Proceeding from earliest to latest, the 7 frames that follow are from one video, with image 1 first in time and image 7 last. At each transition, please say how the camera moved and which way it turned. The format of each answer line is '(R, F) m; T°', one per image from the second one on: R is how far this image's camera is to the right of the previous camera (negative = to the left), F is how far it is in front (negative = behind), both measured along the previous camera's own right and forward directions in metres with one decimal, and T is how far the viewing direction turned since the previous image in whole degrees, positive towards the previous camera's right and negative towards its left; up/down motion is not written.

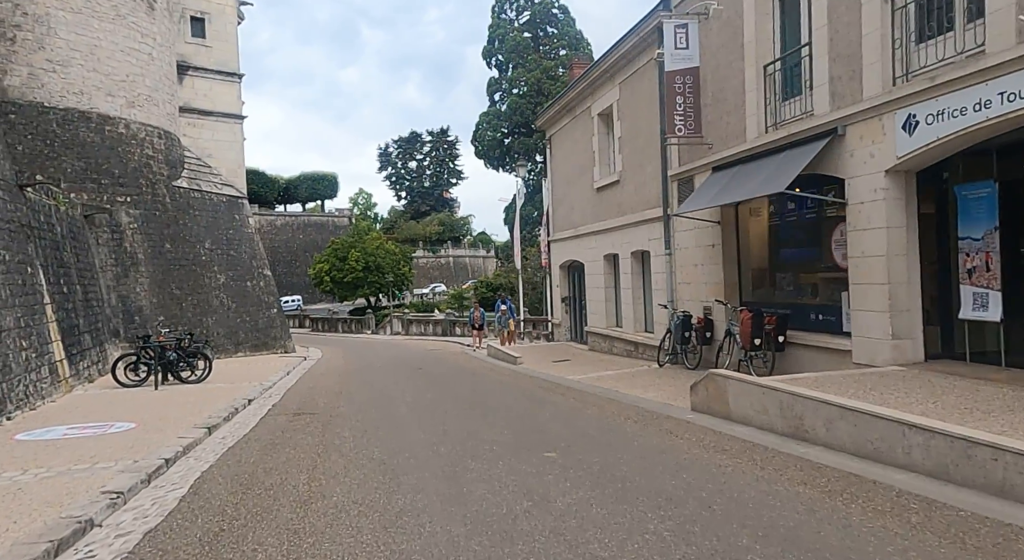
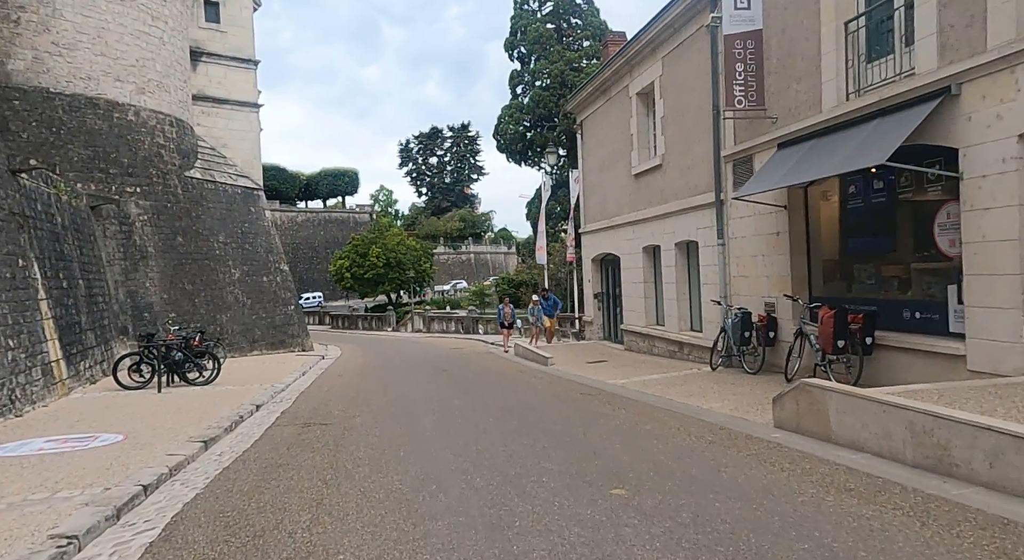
(-0.2, +1.3) m; -2°
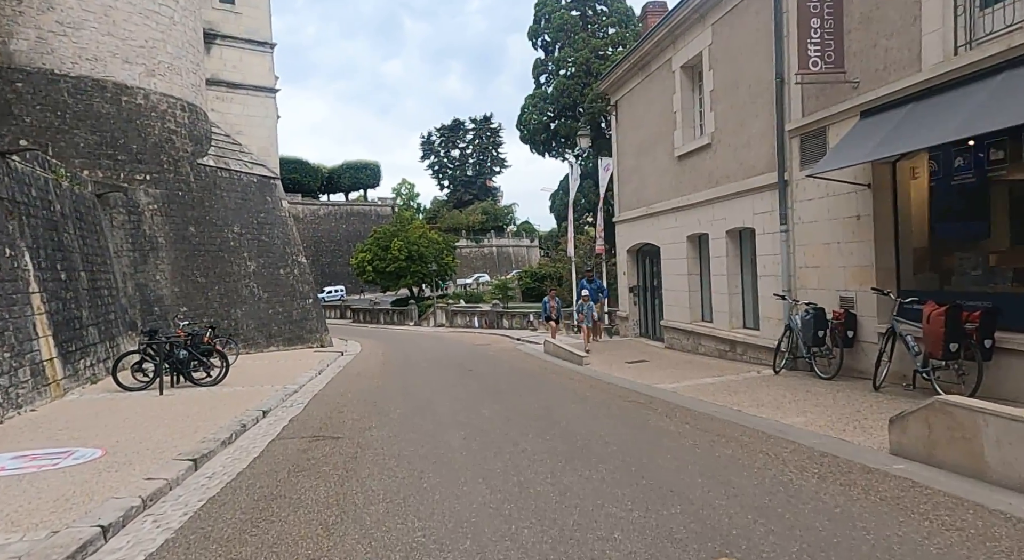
(-0.2, +1.3) m; -2°
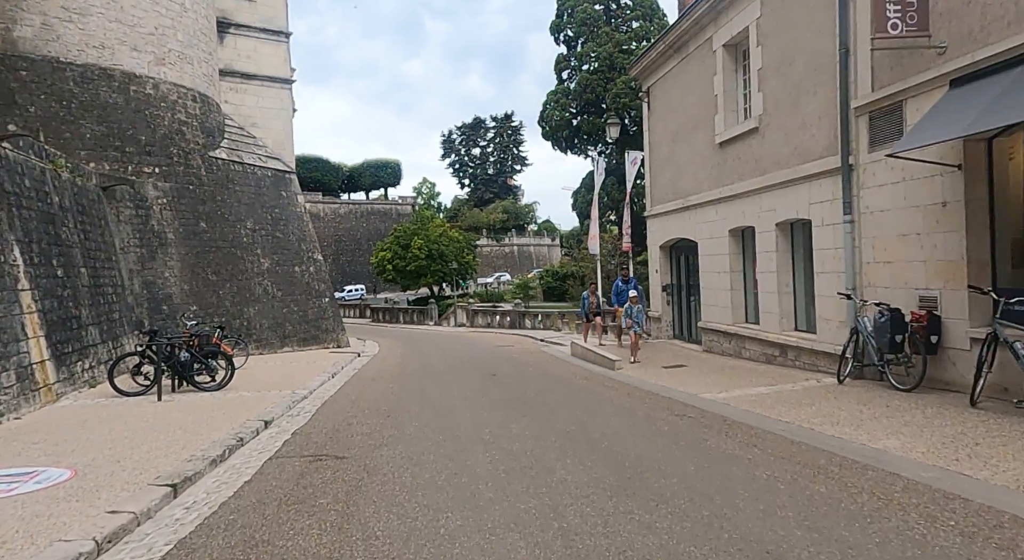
(-0.1, +1.1) m; -2°
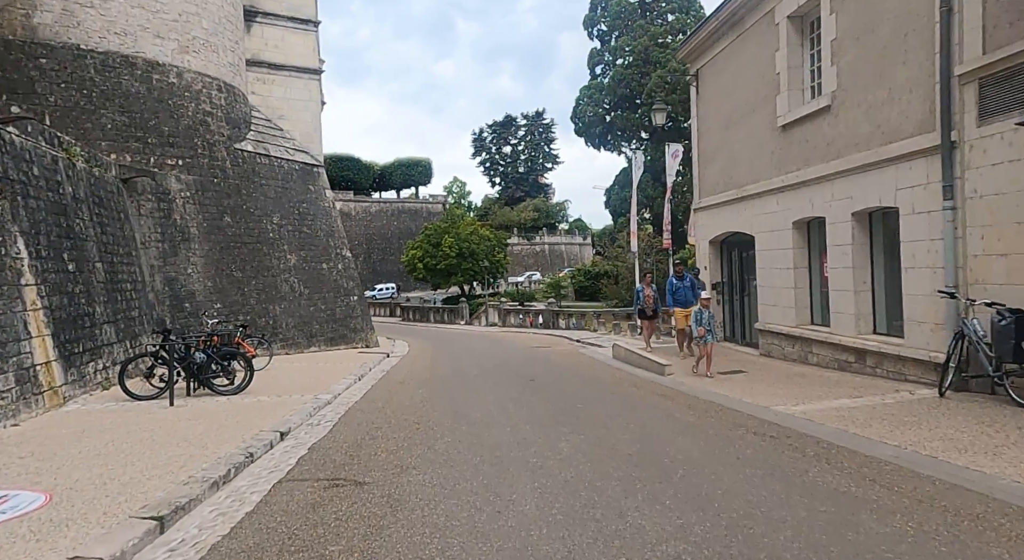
(-0.2, +1.1) m; -2°
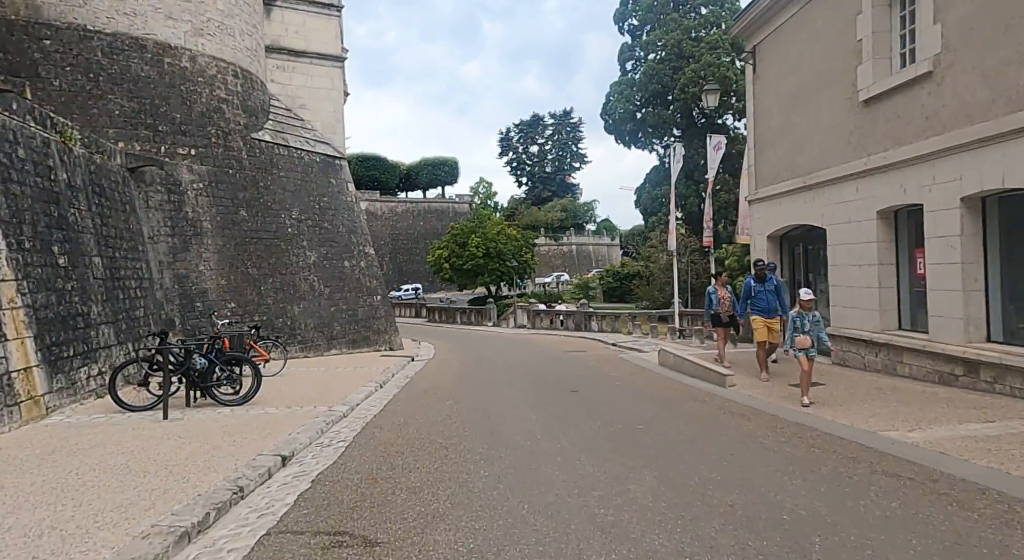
(-0.2, +1.5) m; -2°
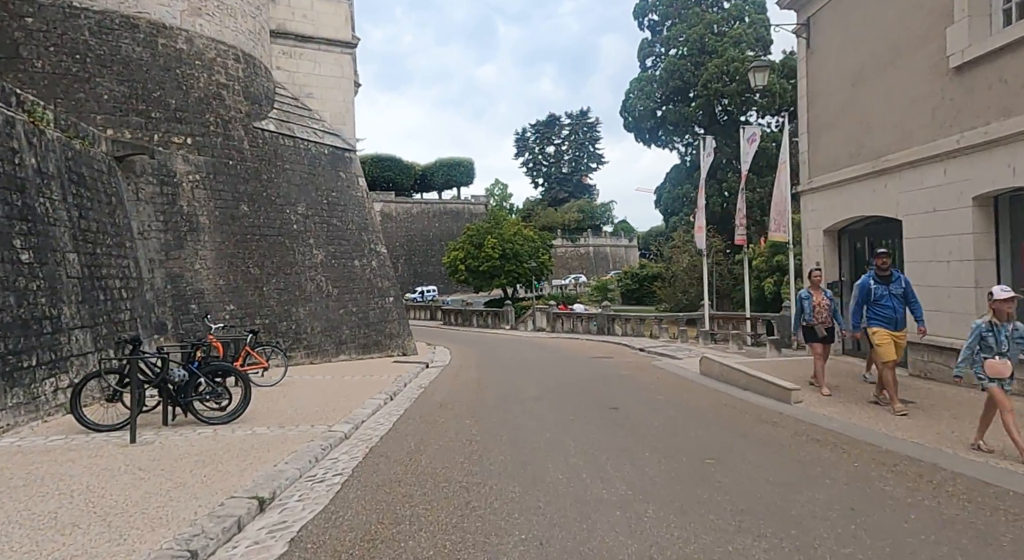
(-0.2, +1.5) m; -1°
